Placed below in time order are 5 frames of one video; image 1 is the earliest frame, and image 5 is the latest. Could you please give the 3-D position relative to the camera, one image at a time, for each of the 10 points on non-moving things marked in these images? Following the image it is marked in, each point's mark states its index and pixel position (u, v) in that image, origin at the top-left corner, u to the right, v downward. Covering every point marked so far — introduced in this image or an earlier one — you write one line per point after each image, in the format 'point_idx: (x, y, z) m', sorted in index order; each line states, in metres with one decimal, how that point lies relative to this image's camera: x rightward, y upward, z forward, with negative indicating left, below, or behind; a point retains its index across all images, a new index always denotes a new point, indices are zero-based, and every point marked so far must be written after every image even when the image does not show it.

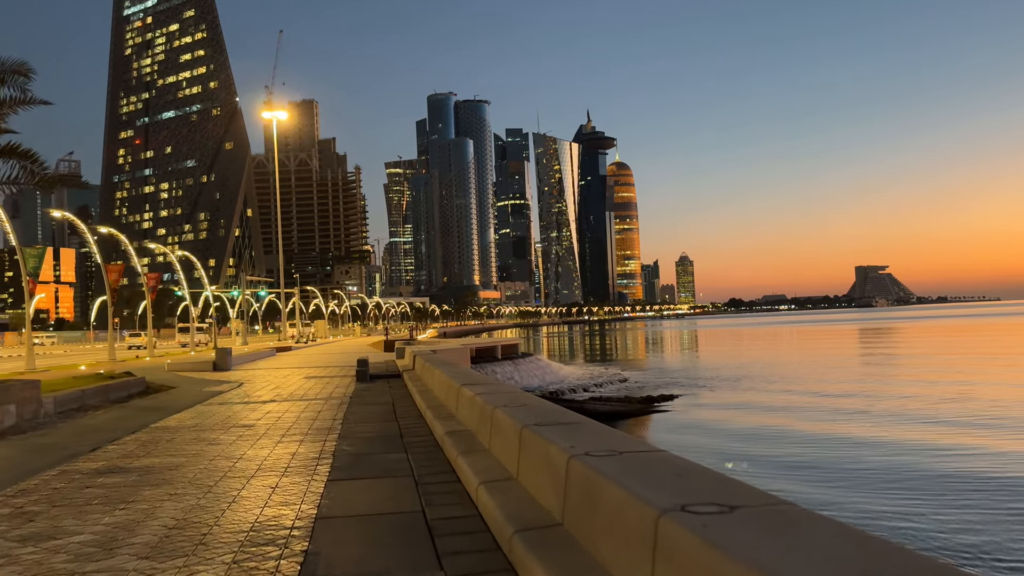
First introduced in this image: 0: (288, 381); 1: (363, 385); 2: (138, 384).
0: (-5.8, -2.5, +19.0) m
1: (-3.8, -2.5, +18.8) m
2: (-8.7, -2.2, +17.0) m
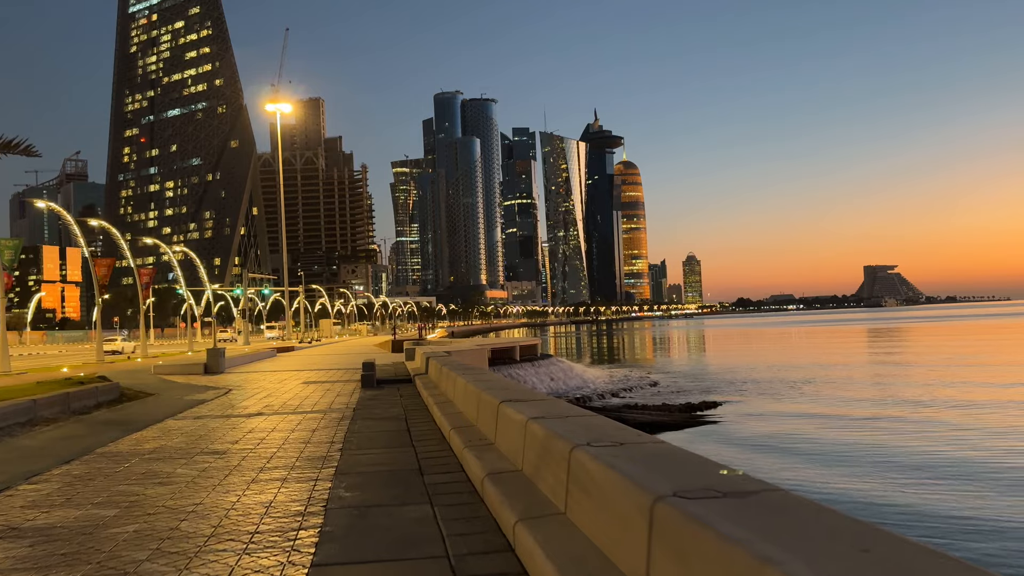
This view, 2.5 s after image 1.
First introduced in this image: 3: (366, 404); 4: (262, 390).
0: (-5.2, -2.3, +16.8) m
1: (-3.2, -2.3, +16.6) m
2: (-8.1, -2.1, +14.8) m
3: (-2.7, -2.2, +13.7) m
4: (-5.5, -2.3, +16.2) m
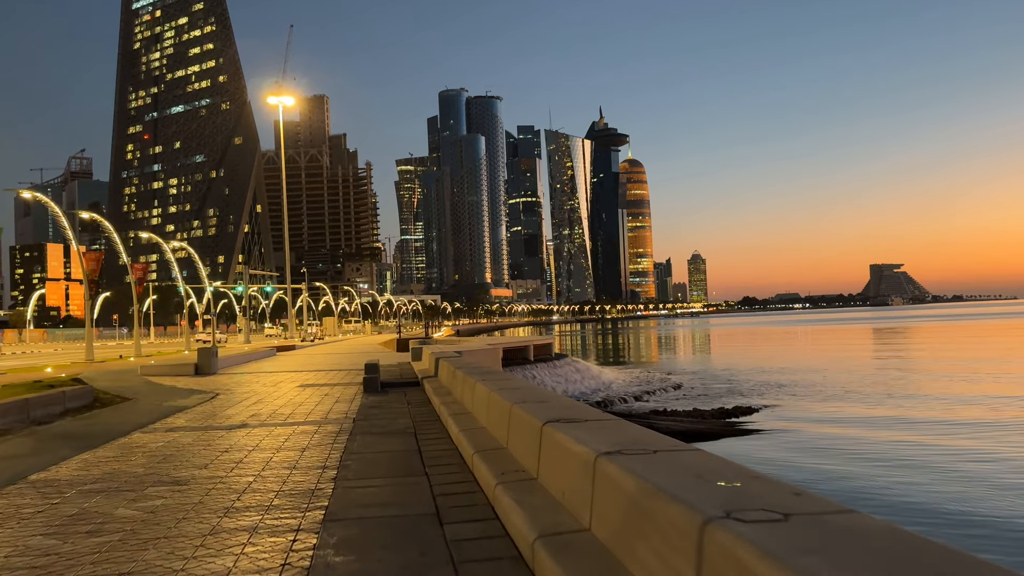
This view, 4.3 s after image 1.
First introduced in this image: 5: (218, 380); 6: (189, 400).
0: (-4.8, -2.2, +15.2) m
1: (-2.9, -2.2, +14.9) m
2: (-7.8, -1.9, +13.2) m
3: (-2.4, -2.1, +12.1) m
4: (-5.1, -2.1, +14.6) m
5: (-7.5, -2.4, +18.9) m
6: (-6.1, -2.1, +13.8) m
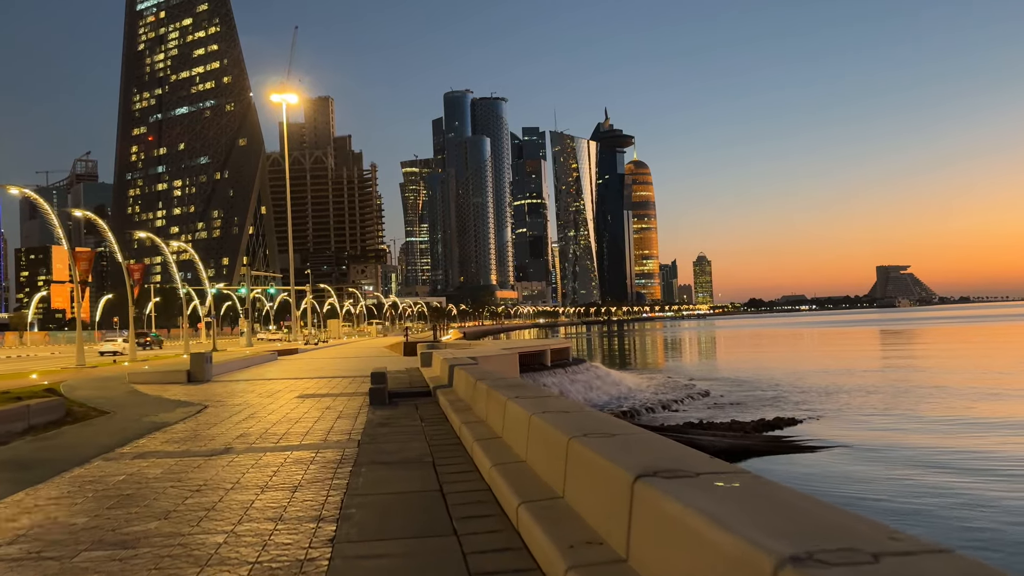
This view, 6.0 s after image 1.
0: (-4.4, -2.2, +13.6) m
1: (-2.4, -2.2, +13.4) m
2: (-7.3, -1.9, +11.7) m
3: (-2.0, -2.1, +10.5) m
4: (-4.7, -2.1, +13.0) m
5: (-7.0, -2.4, +17.4) m
6: (-5.7, -2.1, +12.3) m
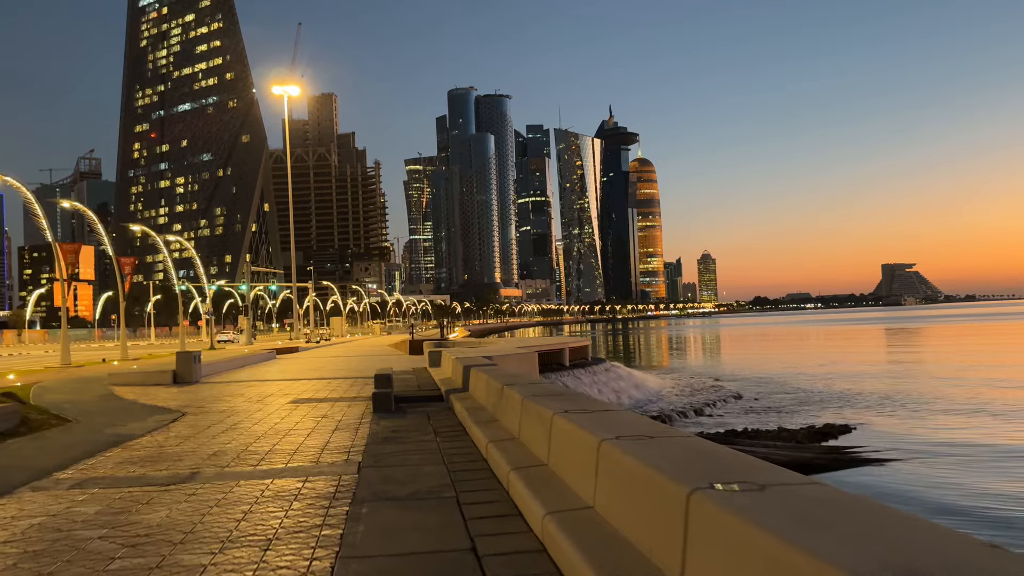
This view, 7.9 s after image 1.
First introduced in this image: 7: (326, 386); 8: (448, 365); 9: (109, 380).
0: (-4.0, -2.0, +11.9) m
1: (-2.1, -2.0, +11.7) m
2: (-7.0, -1.8, +10.0) m
3: (-1.6, -1.9, +8.8) m
4: (-4.3, -2.0, +11.4) m
5: (-6.6, -2.2, +15.7) m
6: (-5.3, -1.9, +10.6) m
7: (-4.8, -2.4, +18.8) m
8: (-1.9, -2.0, +19.7) m
9: (-10.1, -2.3, +18.6) m
